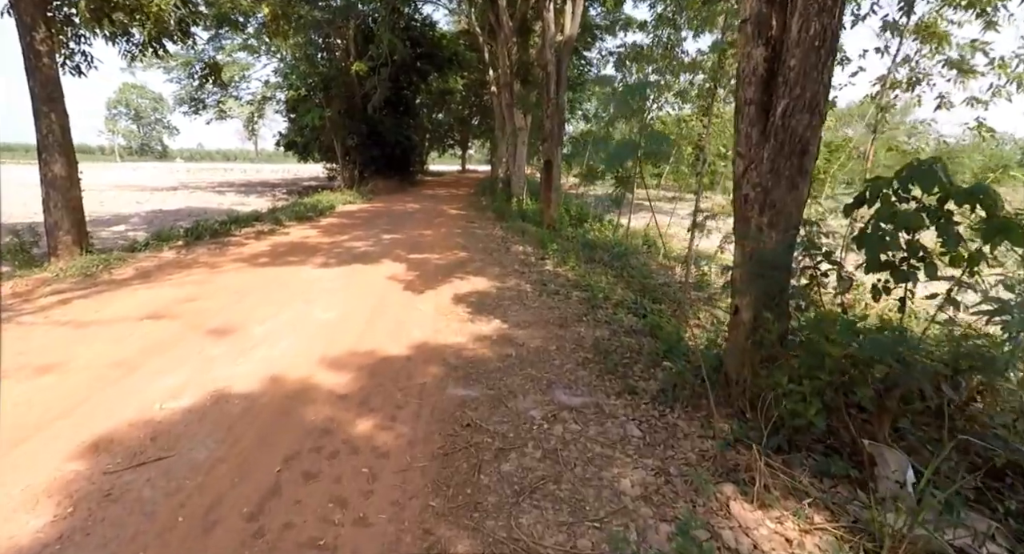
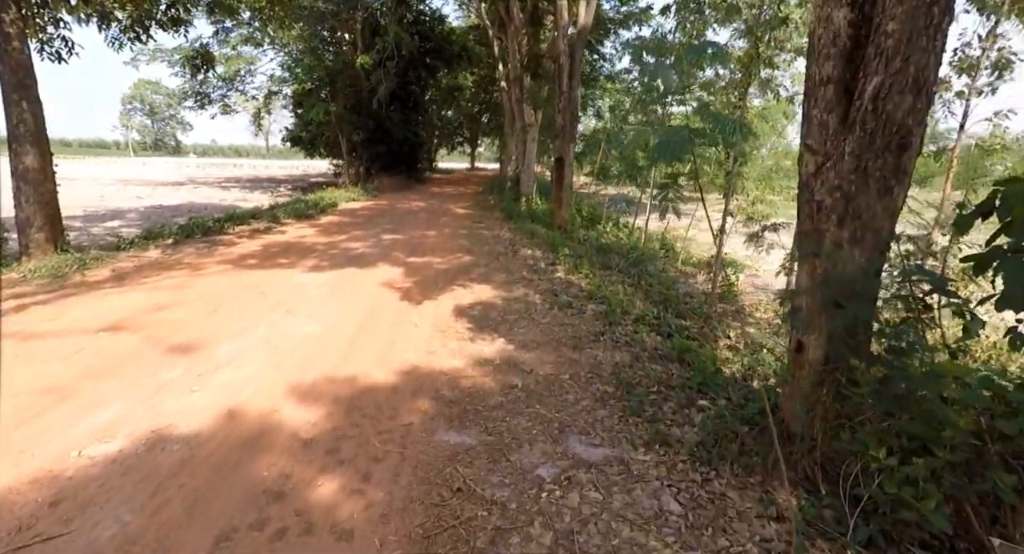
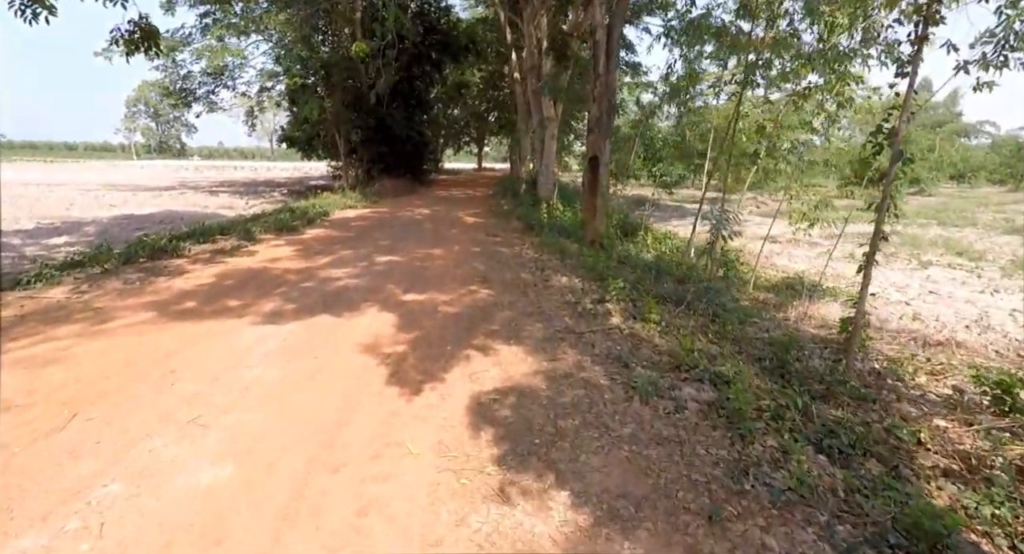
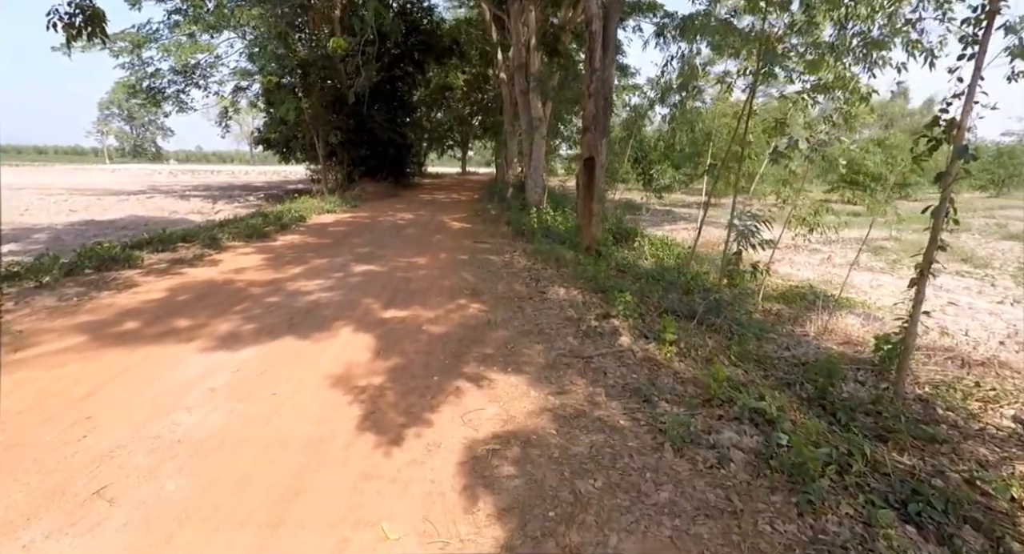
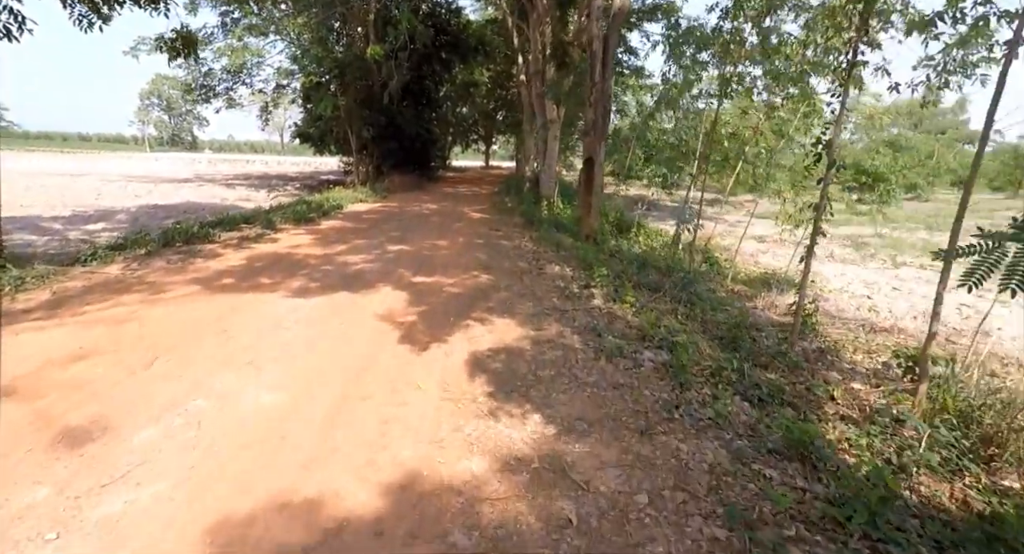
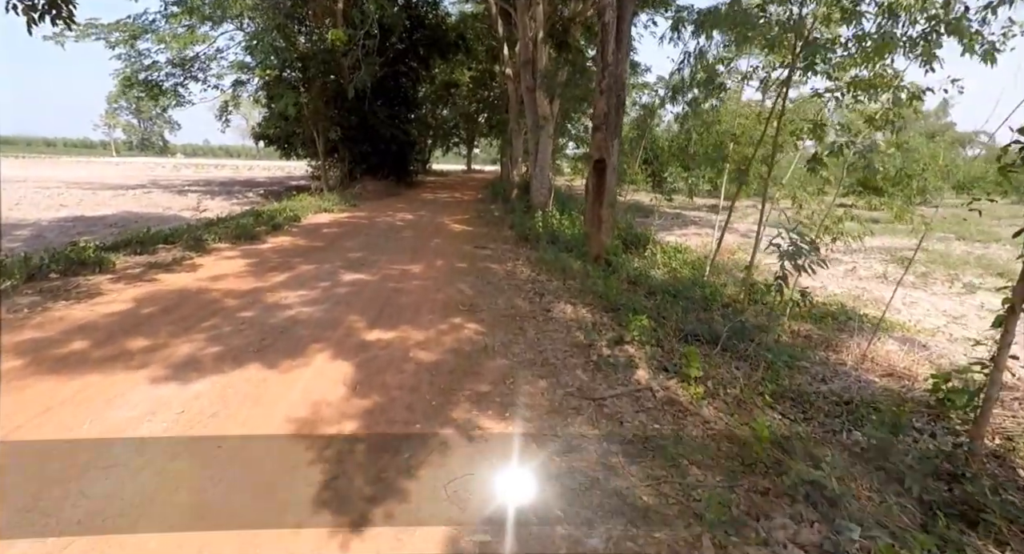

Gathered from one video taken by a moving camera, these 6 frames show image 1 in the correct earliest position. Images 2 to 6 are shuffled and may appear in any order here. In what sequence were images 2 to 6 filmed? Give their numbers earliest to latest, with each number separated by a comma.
2, 5, 3, 4, 6
